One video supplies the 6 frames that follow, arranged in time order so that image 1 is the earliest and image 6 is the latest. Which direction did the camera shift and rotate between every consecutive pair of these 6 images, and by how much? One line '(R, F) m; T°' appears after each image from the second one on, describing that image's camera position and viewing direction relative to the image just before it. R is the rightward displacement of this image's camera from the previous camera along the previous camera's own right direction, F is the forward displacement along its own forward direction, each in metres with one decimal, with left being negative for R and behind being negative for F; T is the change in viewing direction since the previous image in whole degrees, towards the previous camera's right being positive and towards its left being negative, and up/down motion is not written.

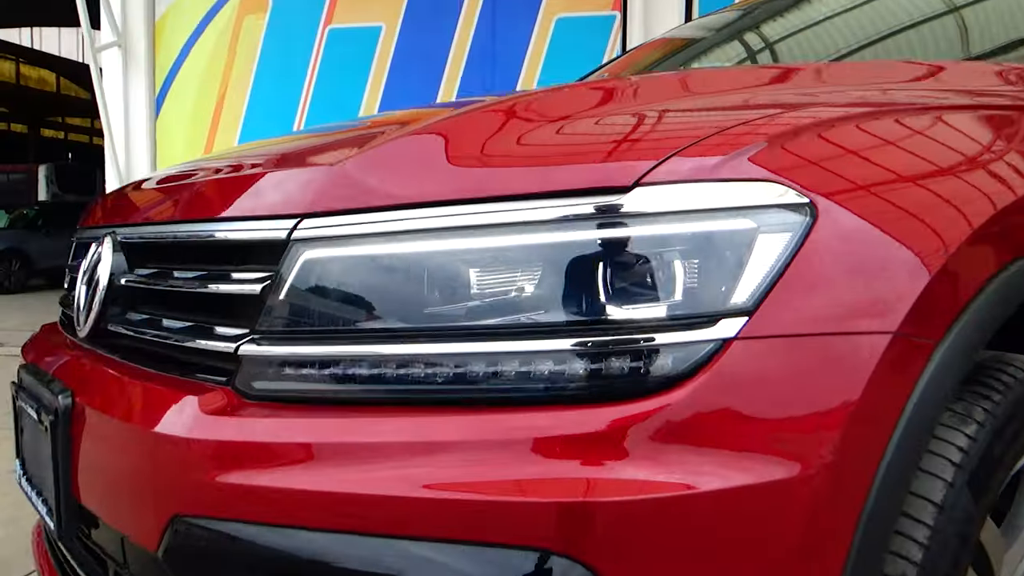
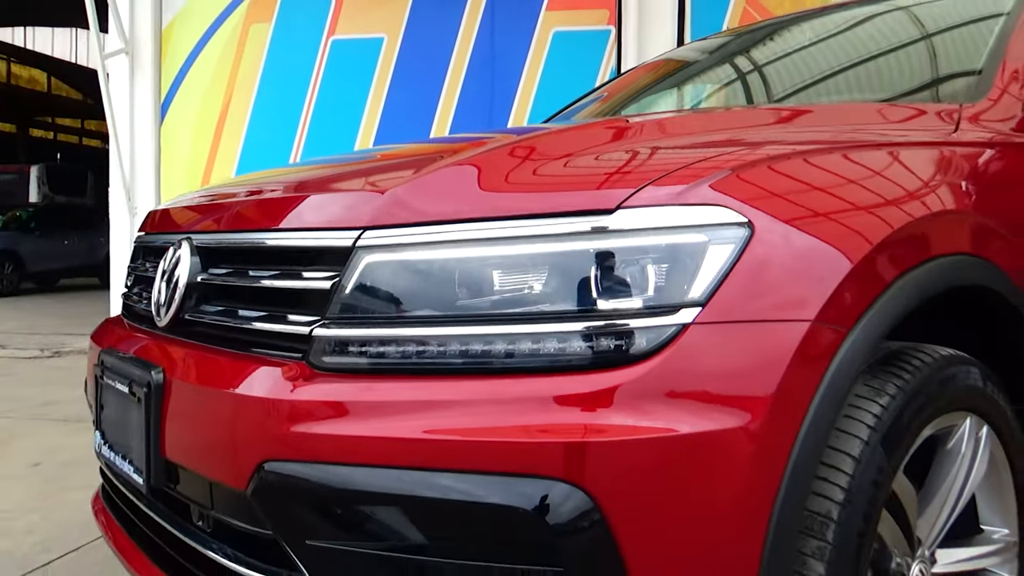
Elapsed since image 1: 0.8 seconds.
(0.0, -0.3) m; 0°
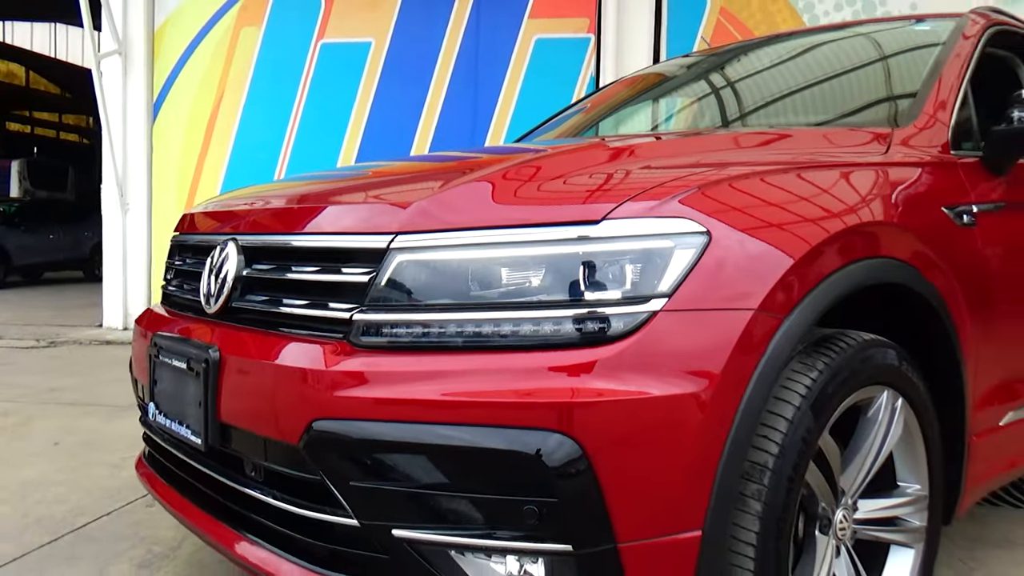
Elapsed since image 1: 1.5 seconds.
(0.0, -0.3) m; +1°
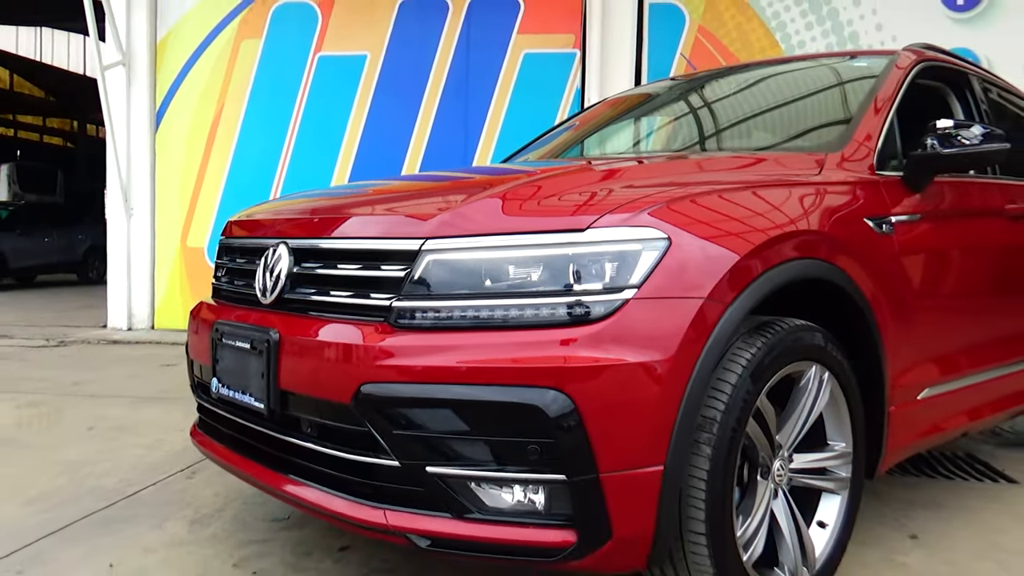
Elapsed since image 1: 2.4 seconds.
(0.0, -0.4) m; +1°
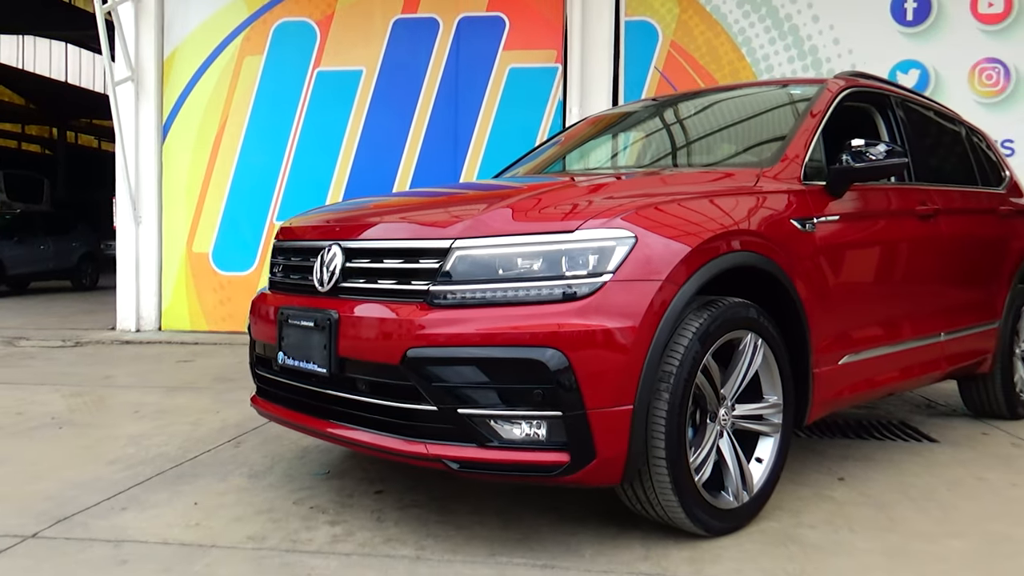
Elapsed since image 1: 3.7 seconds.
(0.0, -0.6) m; +1°
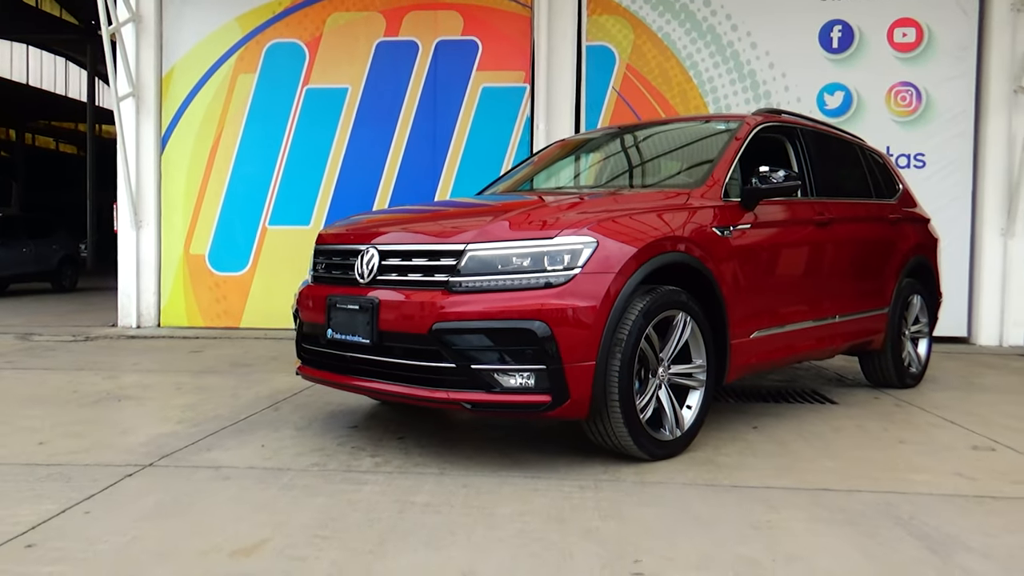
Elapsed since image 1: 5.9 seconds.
(-0.1, -1.0) m; +2°
